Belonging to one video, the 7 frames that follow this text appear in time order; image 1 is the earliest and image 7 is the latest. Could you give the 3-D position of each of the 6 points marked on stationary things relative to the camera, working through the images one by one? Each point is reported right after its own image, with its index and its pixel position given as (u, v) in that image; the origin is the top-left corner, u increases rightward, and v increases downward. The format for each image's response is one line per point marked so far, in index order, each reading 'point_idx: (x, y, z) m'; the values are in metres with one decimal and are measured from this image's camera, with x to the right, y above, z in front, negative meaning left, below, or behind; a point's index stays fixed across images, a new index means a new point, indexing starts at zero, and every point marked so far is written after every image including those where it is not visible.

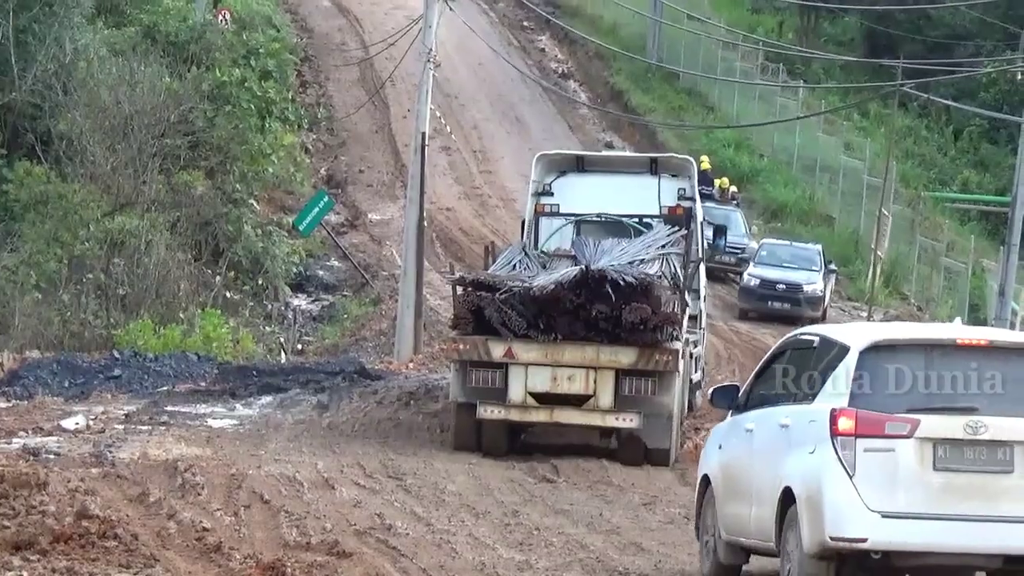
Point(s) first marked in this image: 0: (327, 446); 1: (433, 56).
0: (-2.1, -1.8, +16.9) m
1: (-1.0, +3.0, +19.0) m
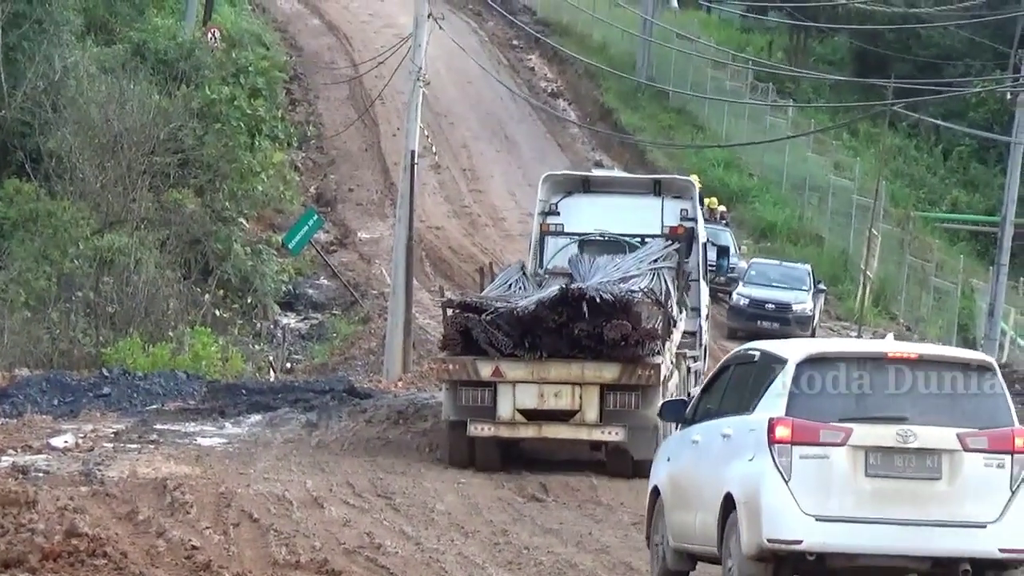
0: (-2.2, -2.0, +16.8) m
1: (-1.2, +2.8, +19.0) m
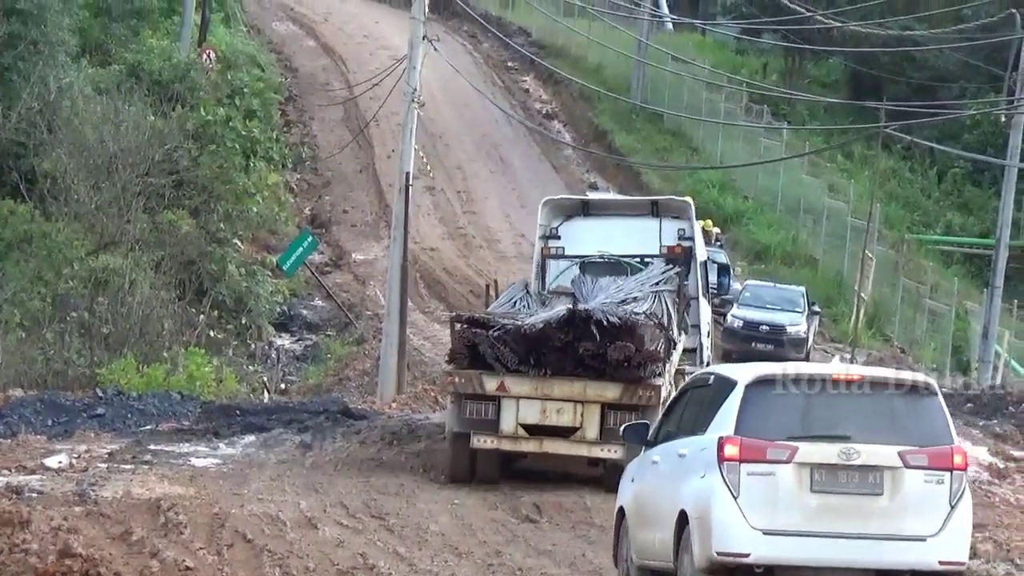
0: (-2.3, -2.3, +16.8) m
1: (-1.2, +2.5, +19.0) m
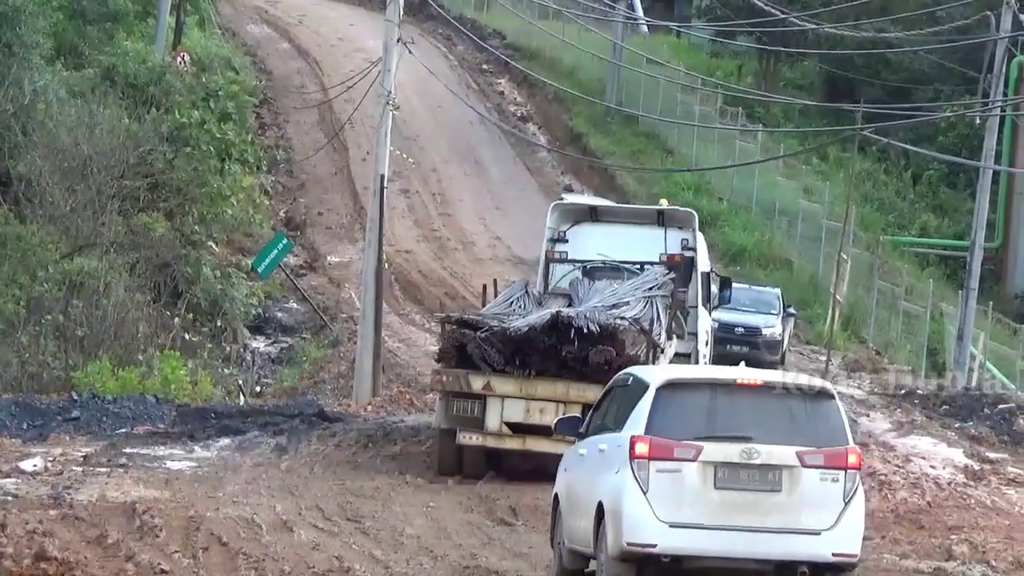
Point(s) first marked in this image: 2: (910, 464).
0: (-2.6, -2.3, +16.8) m
1: (-1.5, +2.5, +19.0) m
2: (+5.1, -2.2, +18.7) m
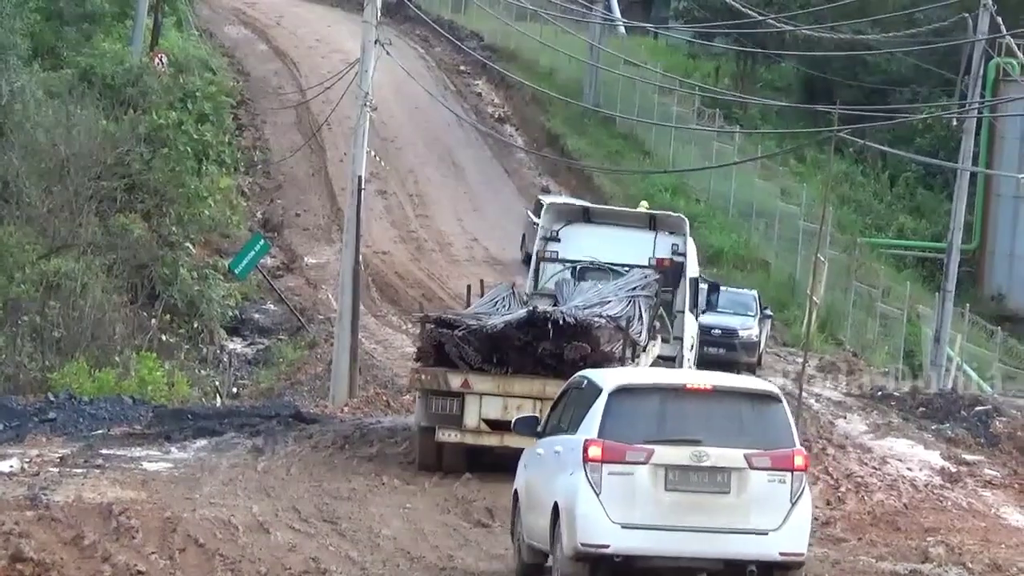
0: (-2.9, -2.3, +16.8) m
1: (-1.8, +2.4, +19.0) m
2: (+4.8, -2.3, +18.7) m
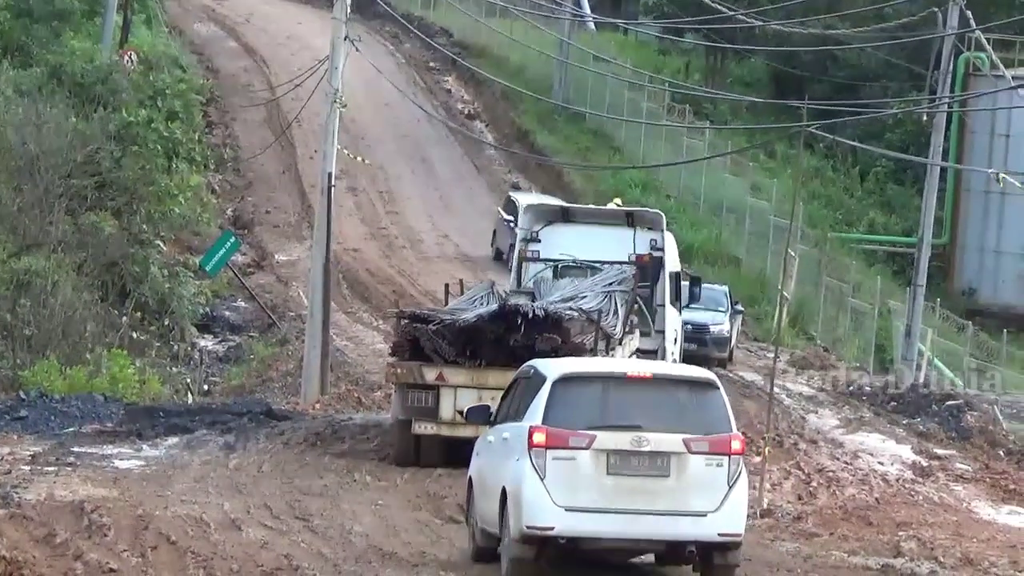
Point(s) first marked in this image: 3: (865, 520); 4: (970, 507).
0: (-3.2, -2.3, +16.8) m
1: (-2.2, +2.5, +19.0) m
2: (+4.4, -2.2, +18.7) m
3: (+3.8, -2.5, +15.8) m
4: (+5.2, -2.5, +16.8) m
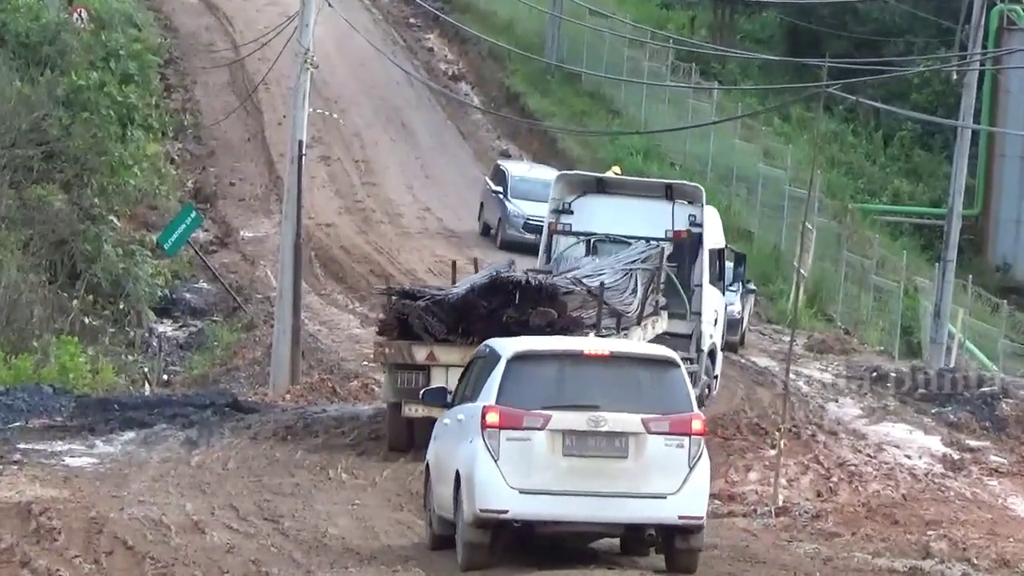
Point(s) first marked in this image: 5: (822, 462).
0: (-3.3, -2.1, +15.2) m
1: (-2.3, +2.7, +17.4) m
2: (+4.3, -1.9, +17.1) m
3: (+3.7, -2.2, +14.2) m
4: (+5.1, -2.2, +15.2) m
5: (+3.5, -2.0, +16.4) m
